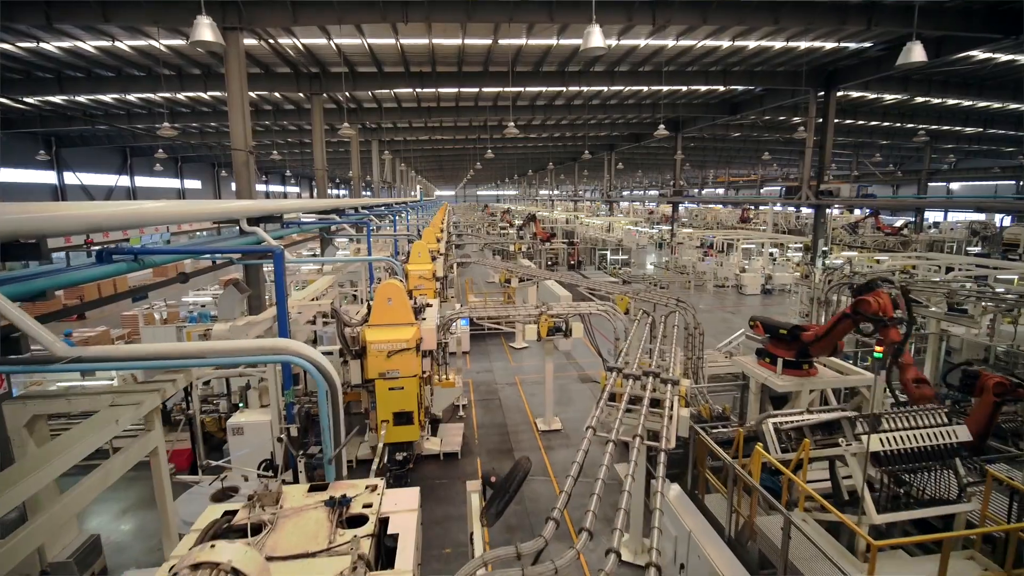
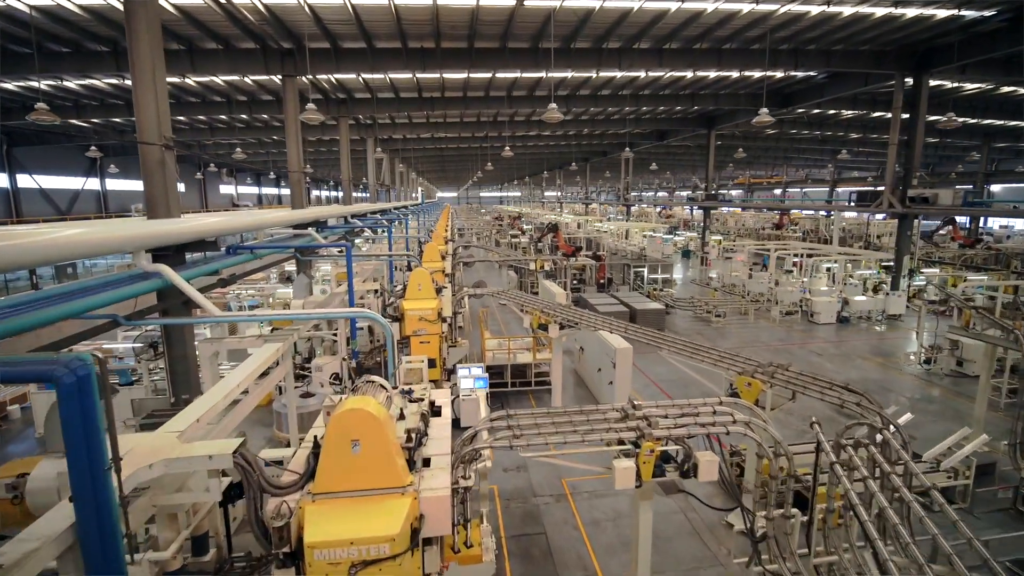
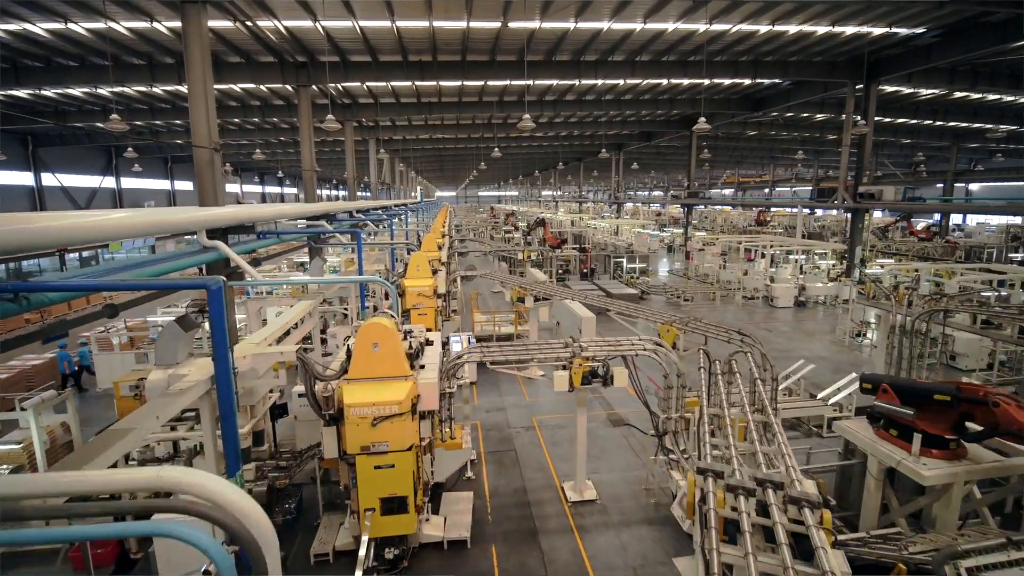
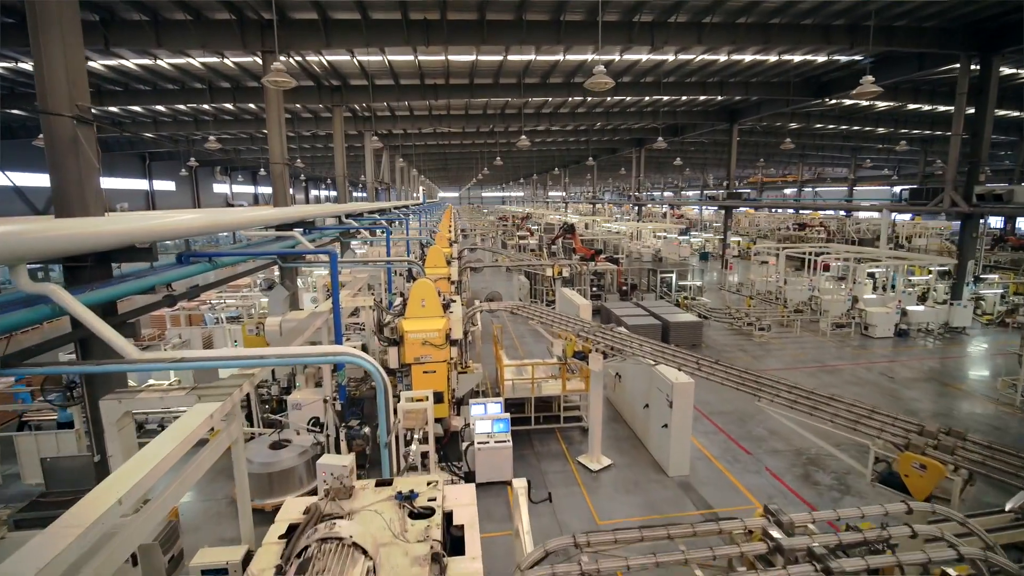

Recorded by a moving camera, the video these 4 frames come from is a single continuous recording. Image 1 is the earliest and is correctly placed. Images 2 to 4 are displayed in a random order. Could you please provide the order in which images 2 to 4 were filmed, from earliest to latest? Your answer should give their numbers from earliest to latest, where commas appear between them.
3, 2, 4
